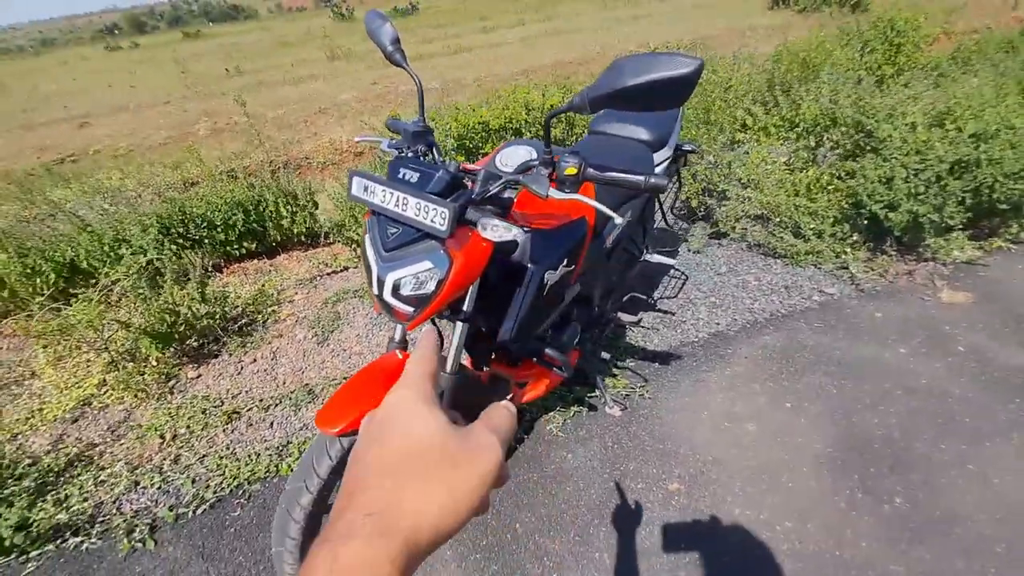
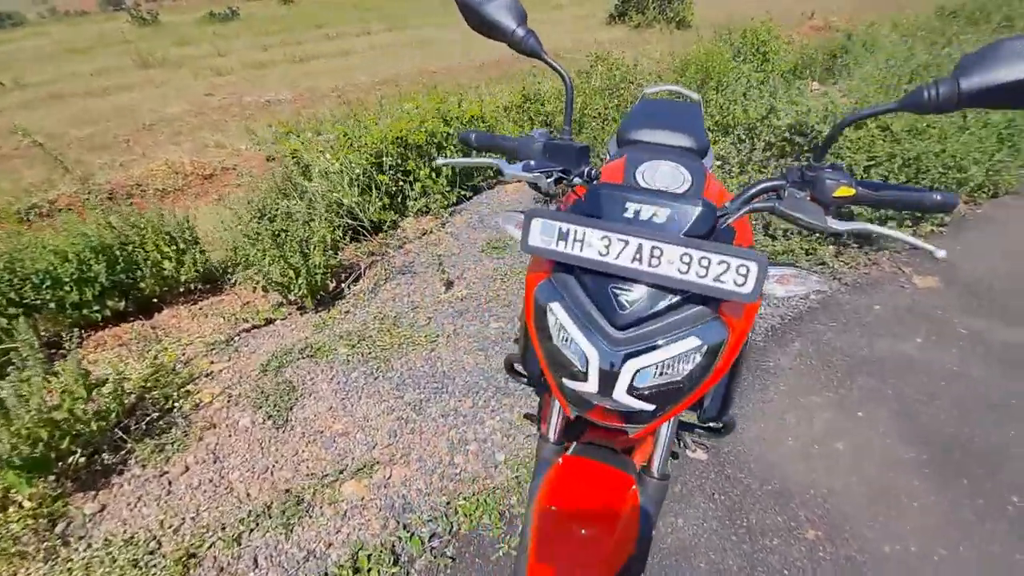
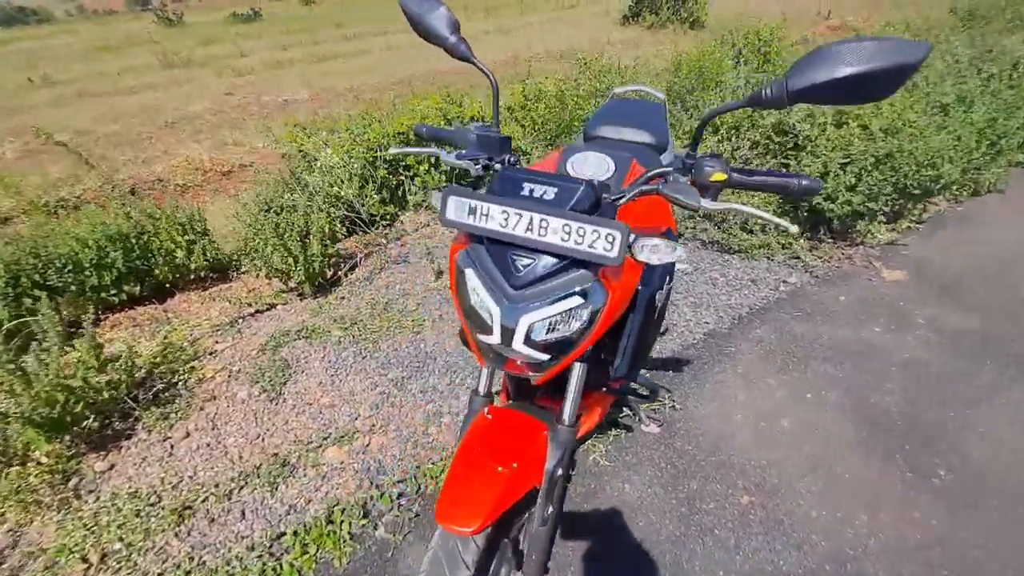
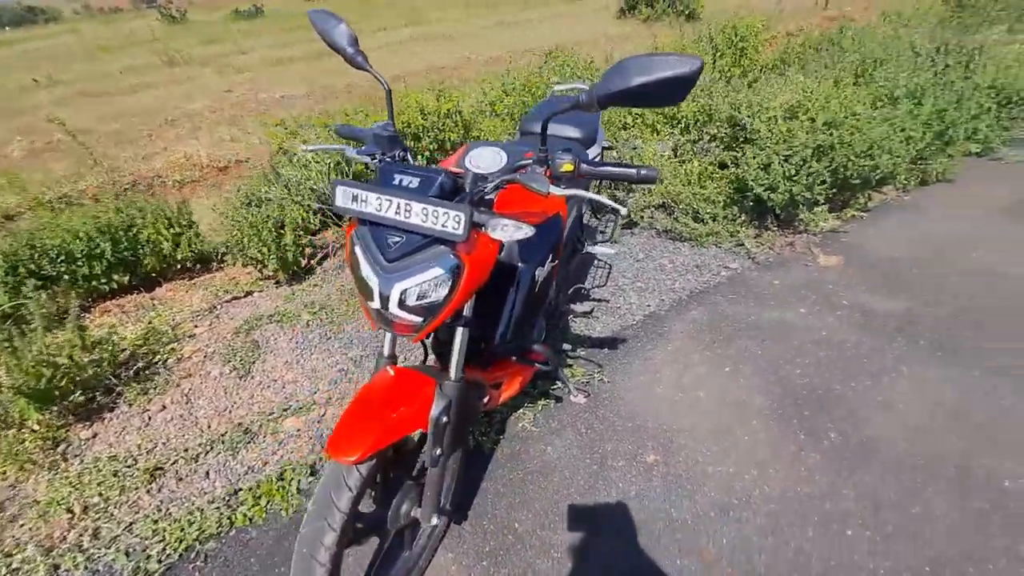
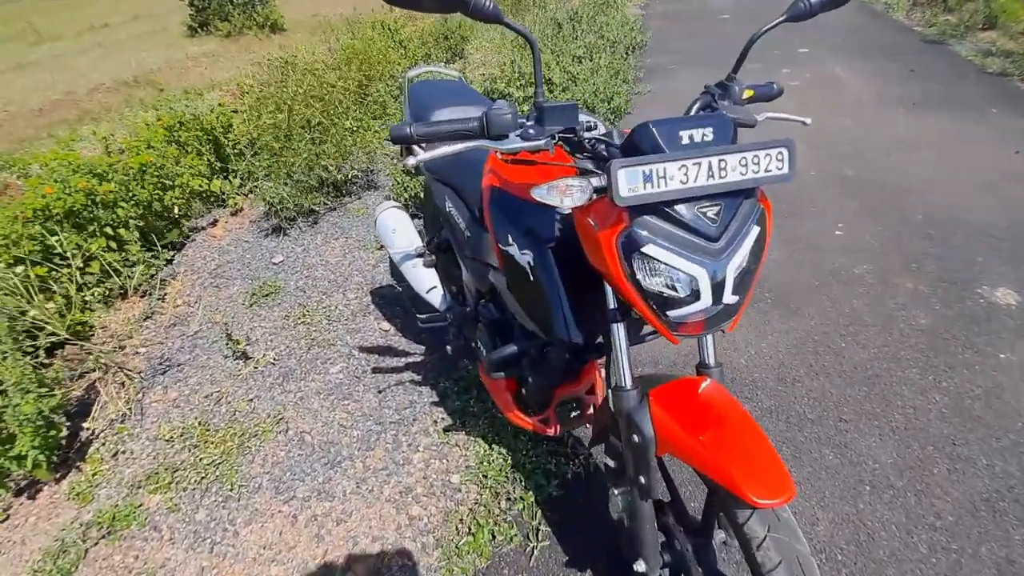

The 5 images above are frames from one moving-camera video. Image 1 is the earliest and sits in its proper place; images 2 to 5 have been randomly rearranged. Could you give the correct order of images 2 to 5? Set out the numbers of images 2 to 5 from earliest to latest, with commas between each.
4, 3, 2, 5
